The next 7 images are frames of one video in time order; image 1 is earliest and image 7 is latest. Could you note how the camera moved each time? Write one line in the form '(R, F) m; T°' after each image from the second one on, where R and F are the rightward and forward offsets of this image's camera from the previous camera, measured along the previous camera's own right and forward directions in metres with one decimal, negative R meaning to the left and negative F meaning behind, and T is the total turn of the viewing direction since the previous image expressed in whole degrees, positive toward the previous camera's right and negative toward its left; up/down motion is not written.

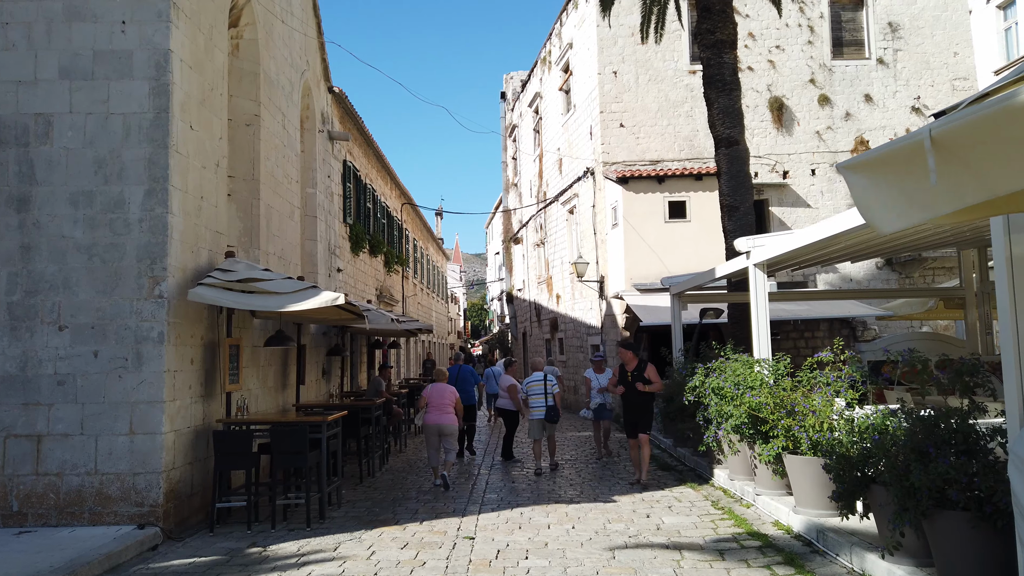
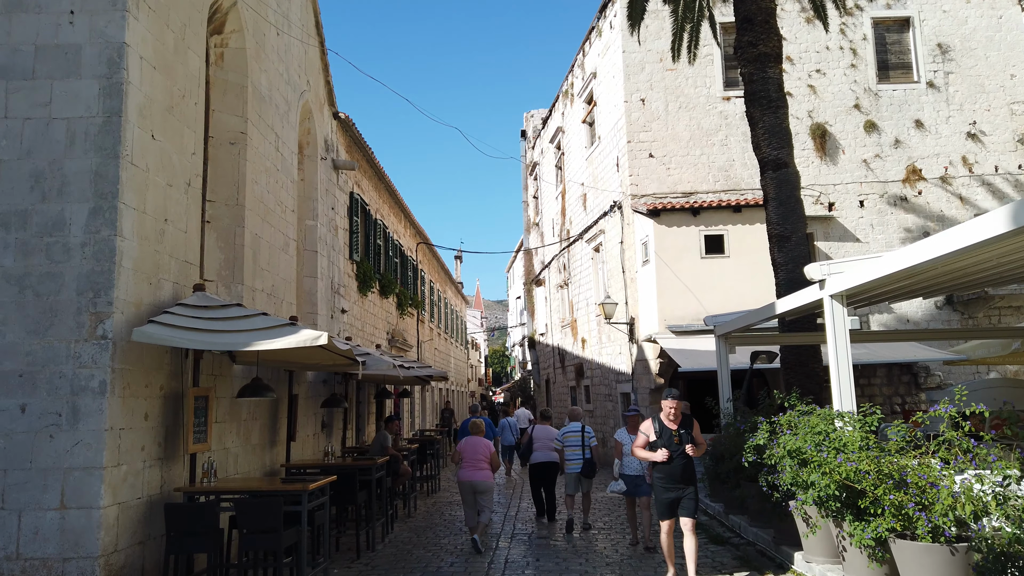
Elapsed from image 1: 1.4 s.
(0.0, +1.3) m; -2°
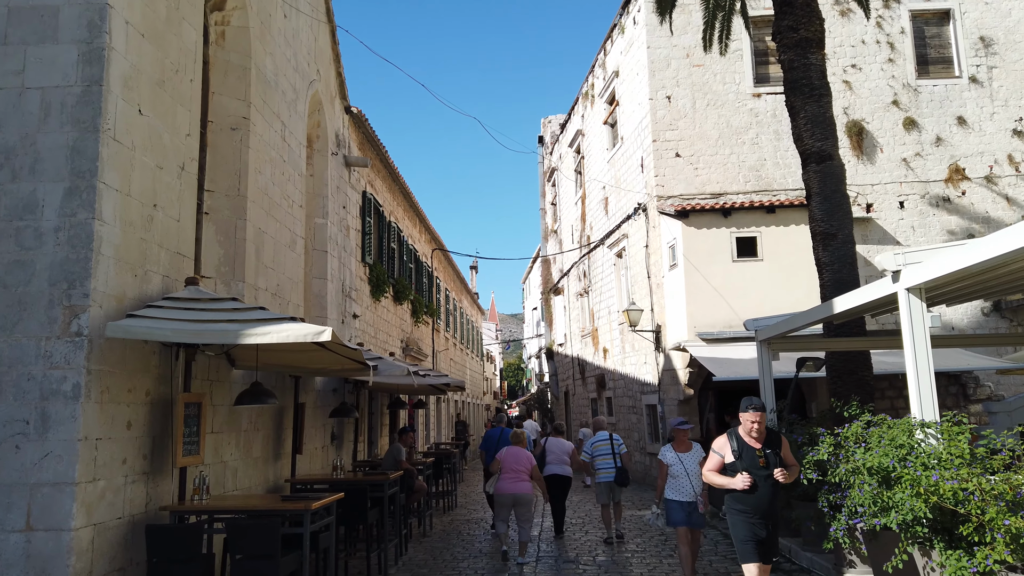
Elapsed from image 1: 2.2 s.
(-0.1, +0.7) m; -1°
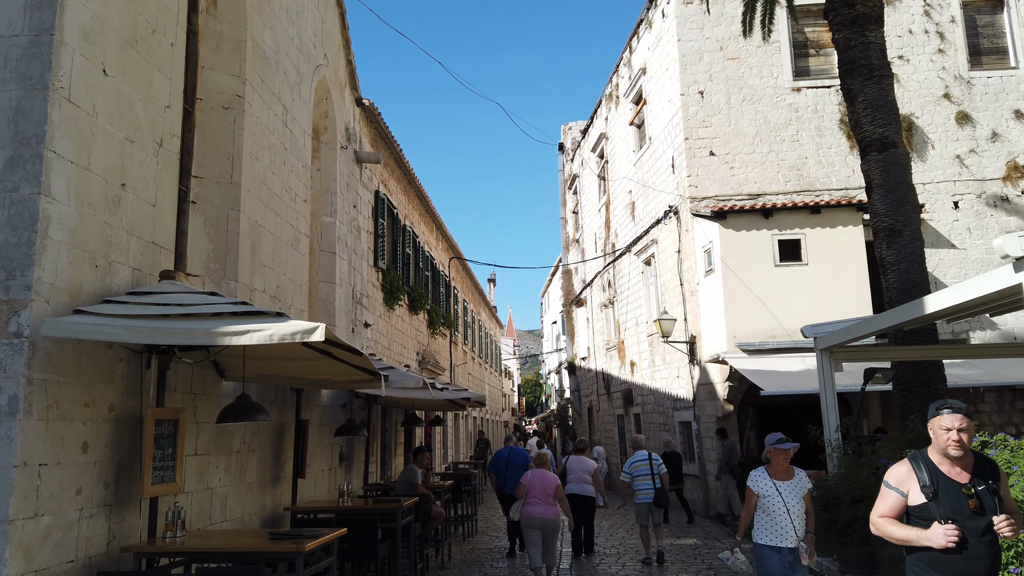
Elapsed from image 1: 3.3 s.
(-0.1, +1.0) m; -1°
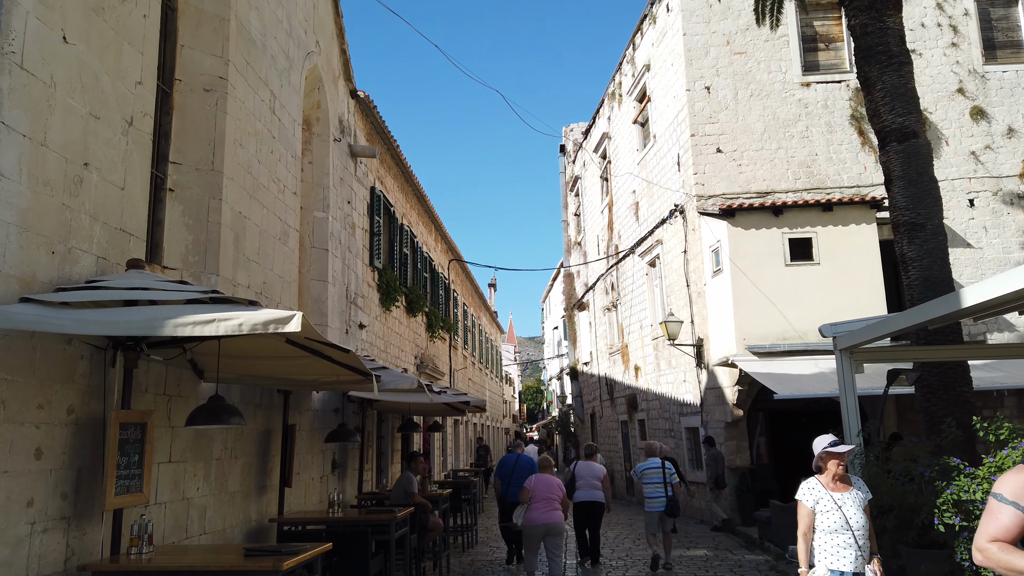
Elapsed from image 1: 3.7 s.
(0.0, +0.4) m; 0°
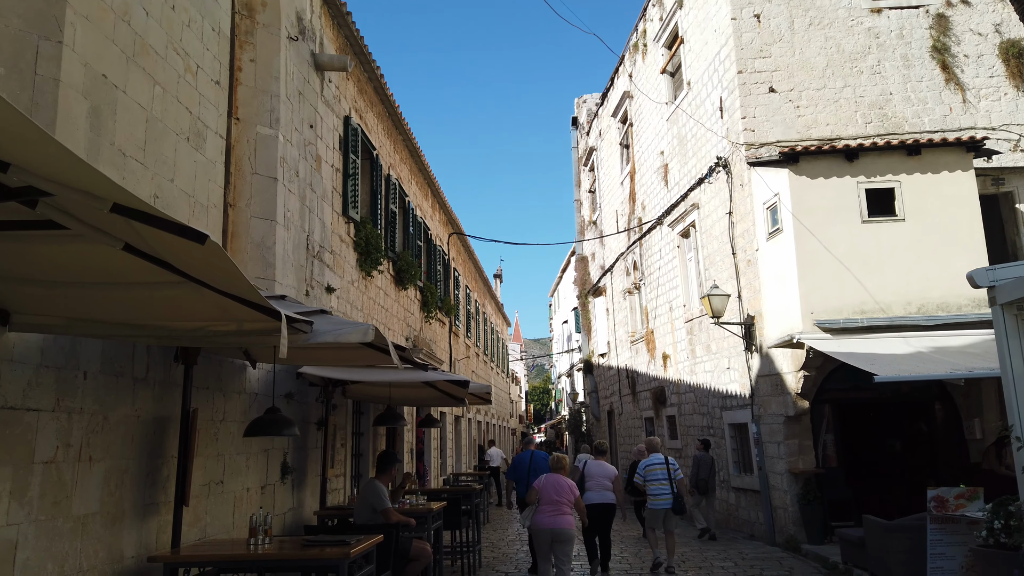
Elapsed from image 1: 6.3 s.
(-0.1, +2.3) m; 0°
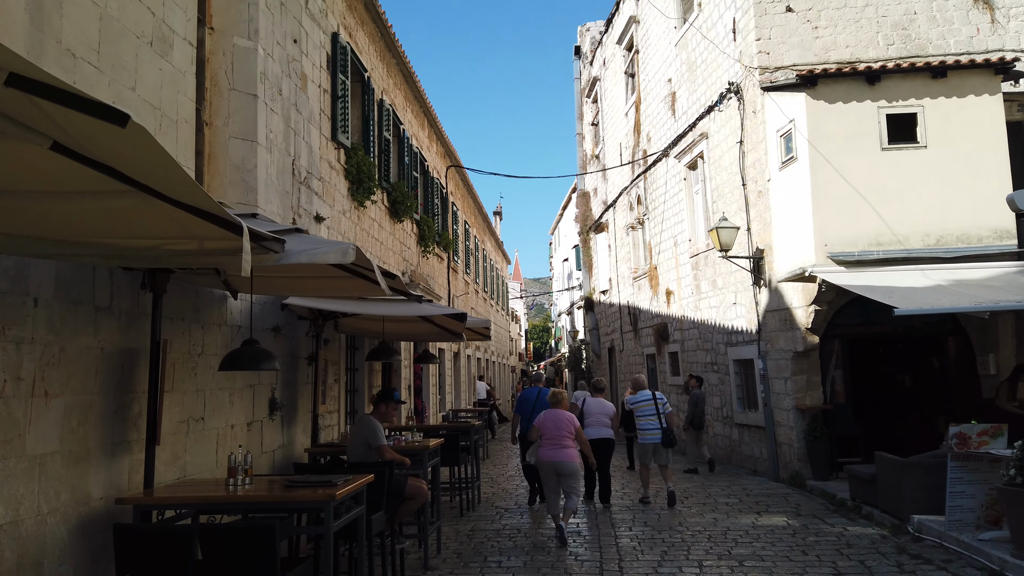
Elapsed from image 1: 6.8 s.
(0.0, +0.4) m; 0°
